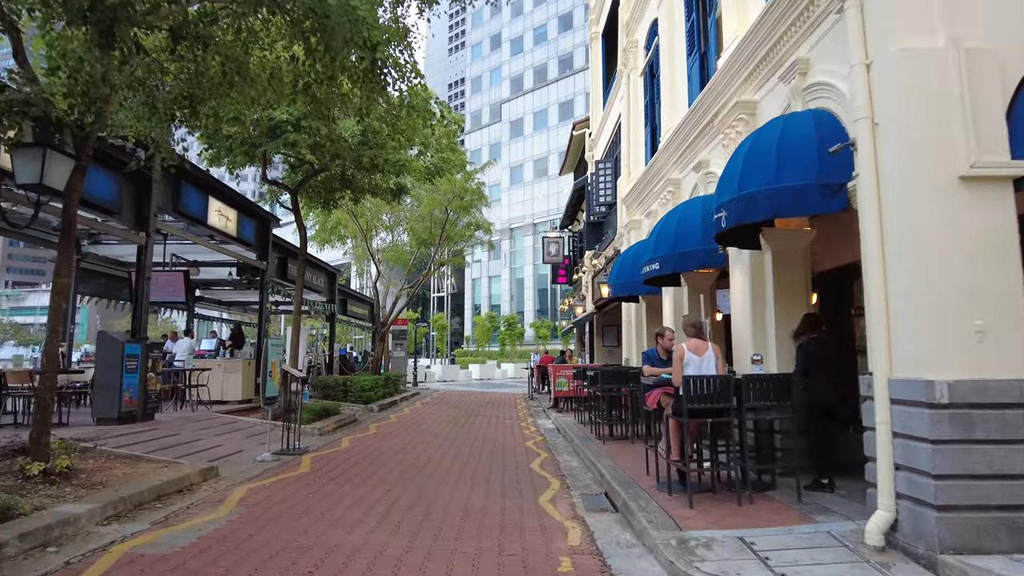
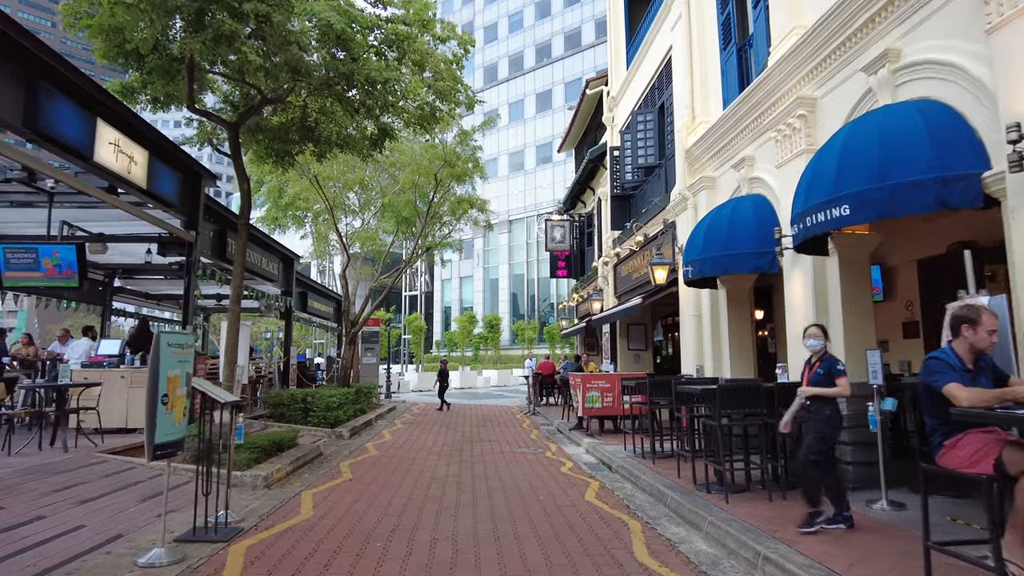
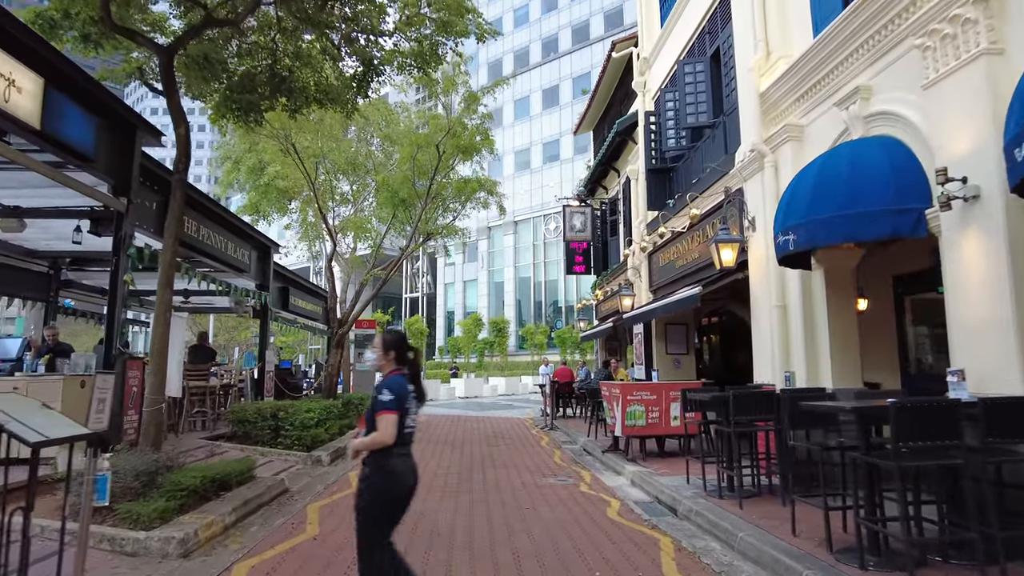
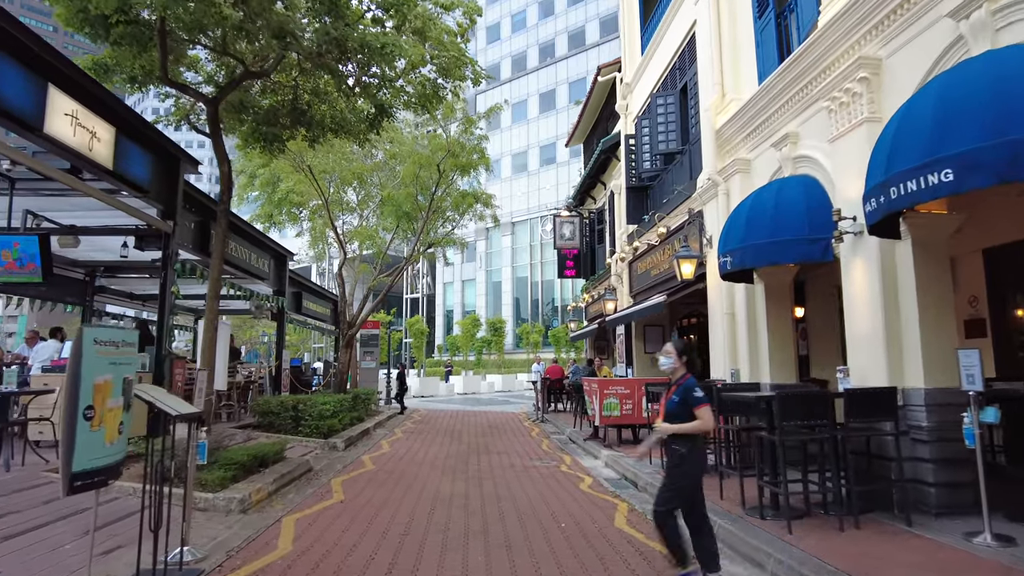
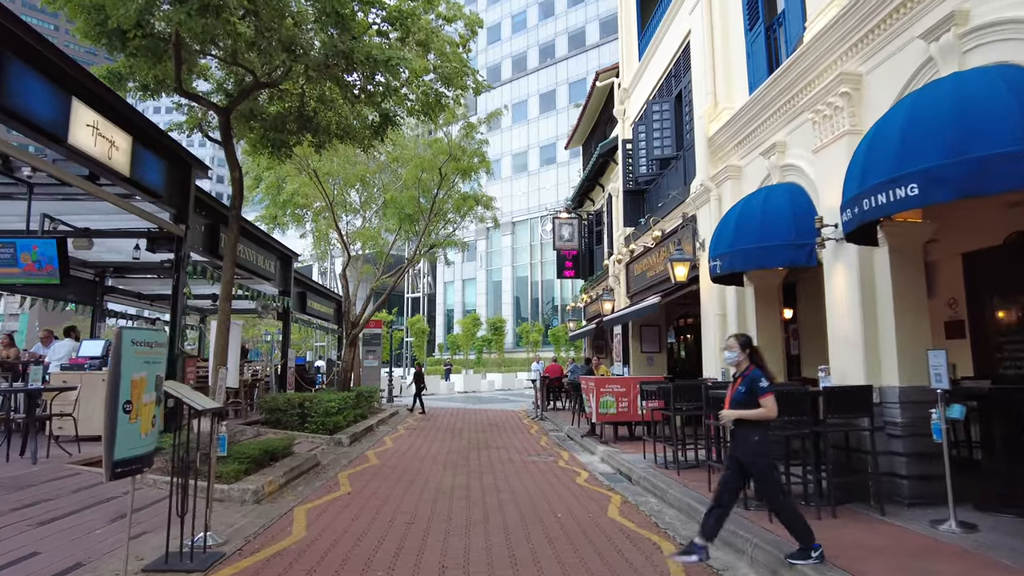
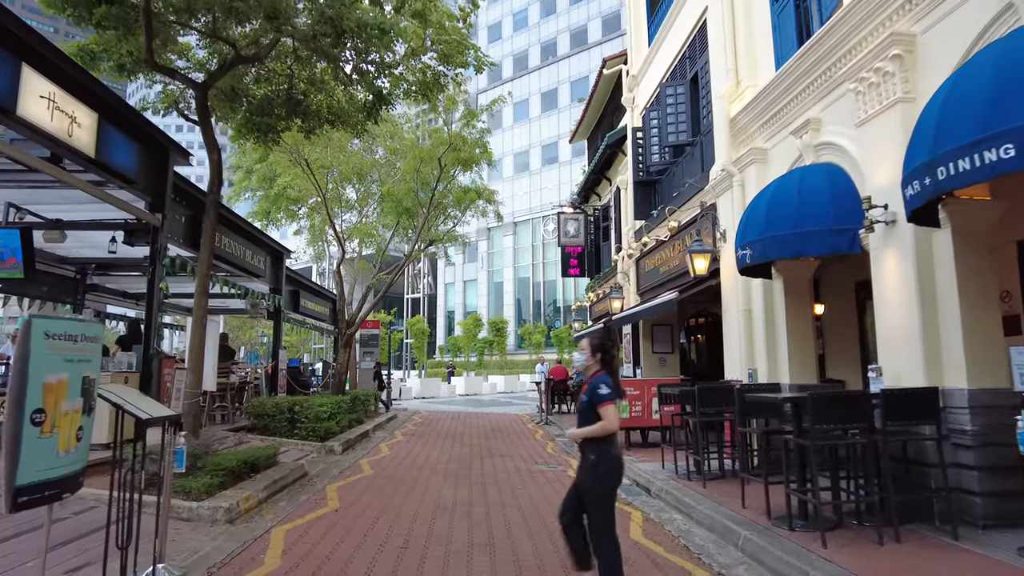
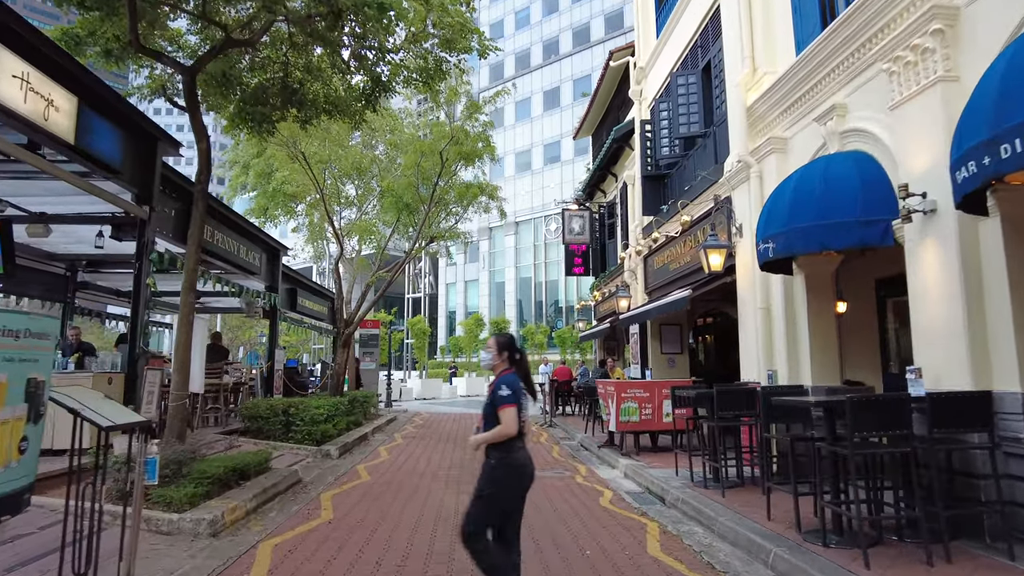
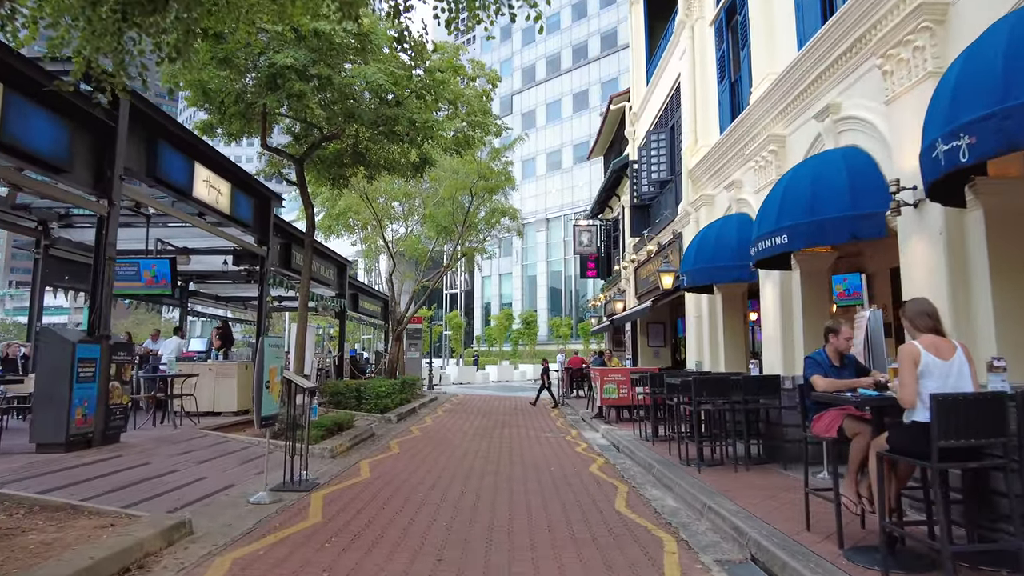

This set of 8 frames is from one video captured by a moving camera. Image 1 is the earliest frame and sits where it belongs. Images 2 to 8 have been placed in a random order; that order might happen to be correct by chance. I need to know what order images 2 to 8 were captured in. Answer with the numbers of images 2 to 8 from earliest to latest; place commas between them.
8, 2, 5, 4, 6, 7, 3
